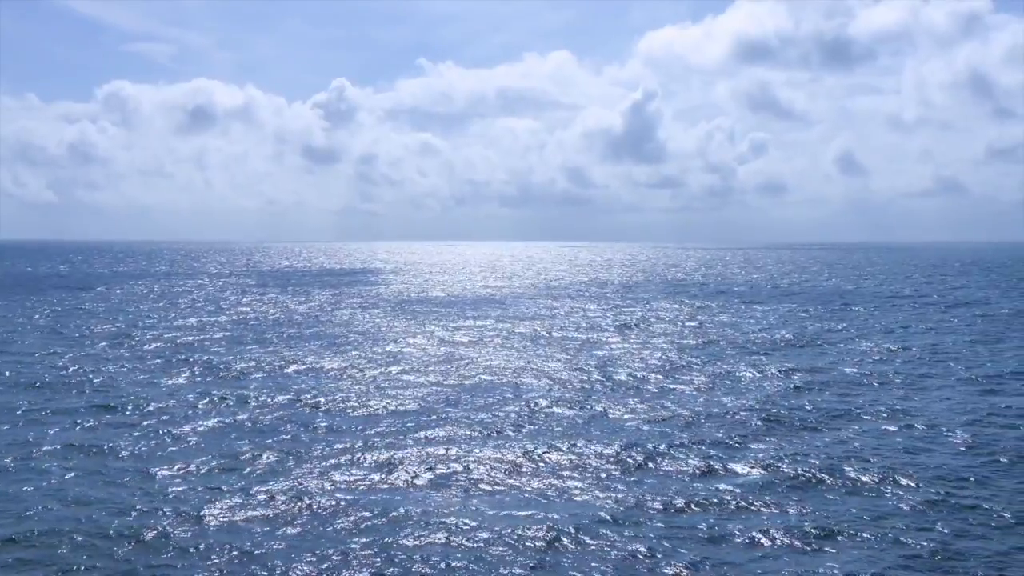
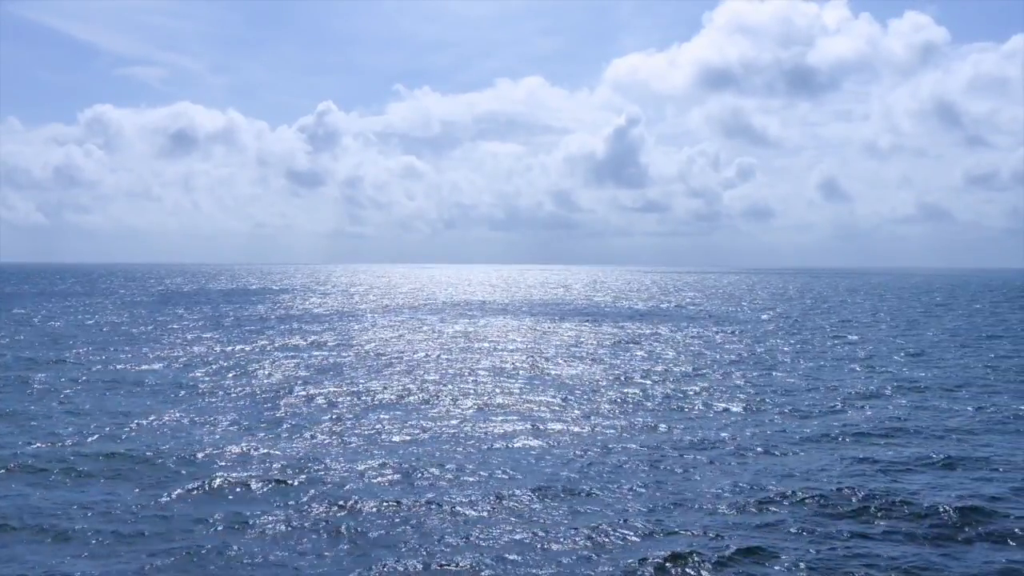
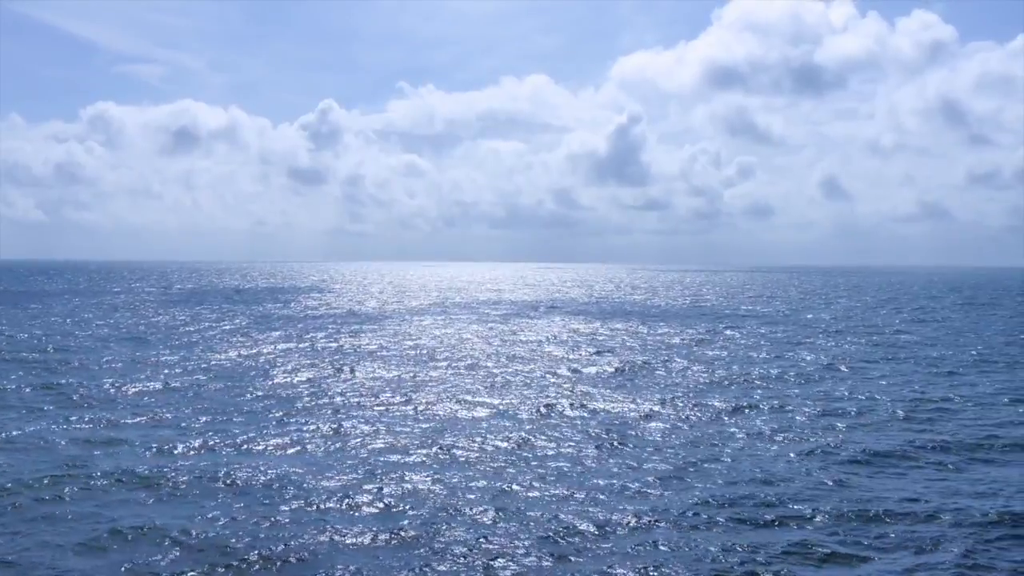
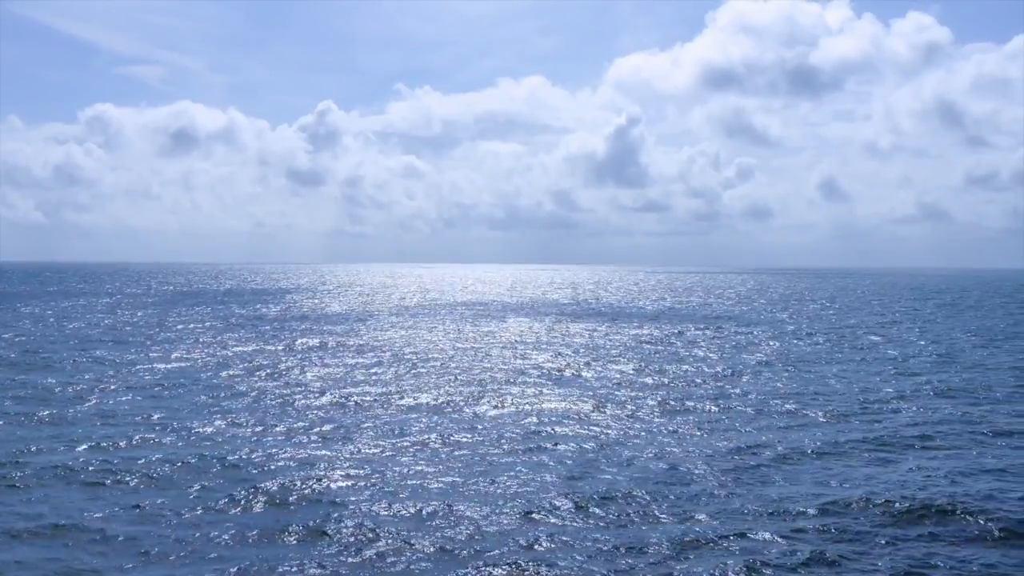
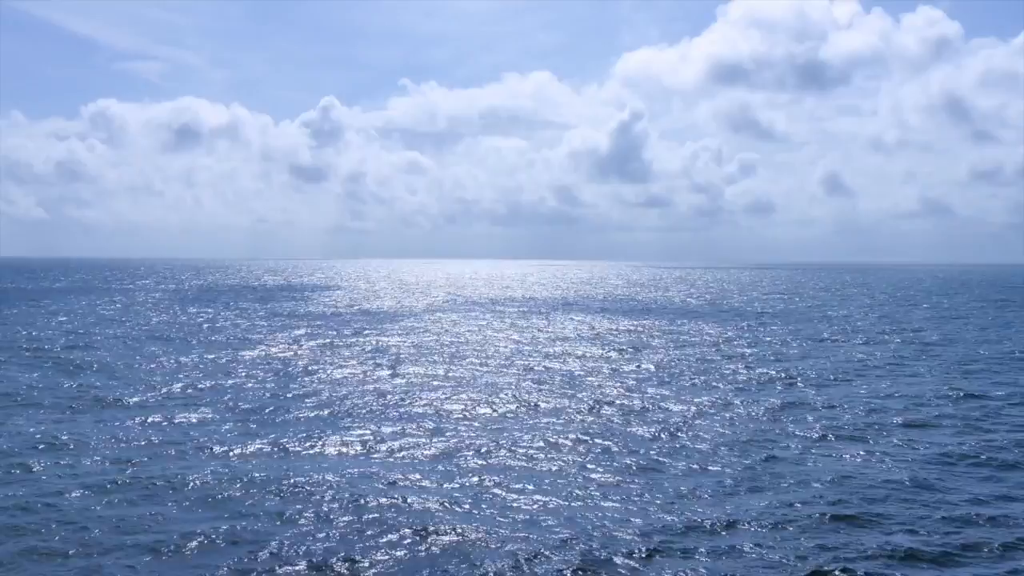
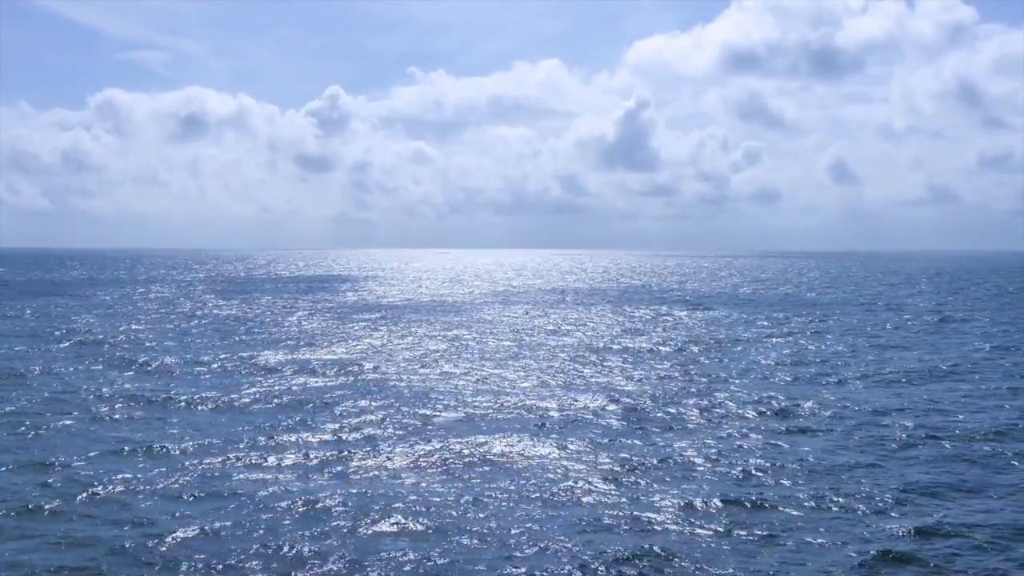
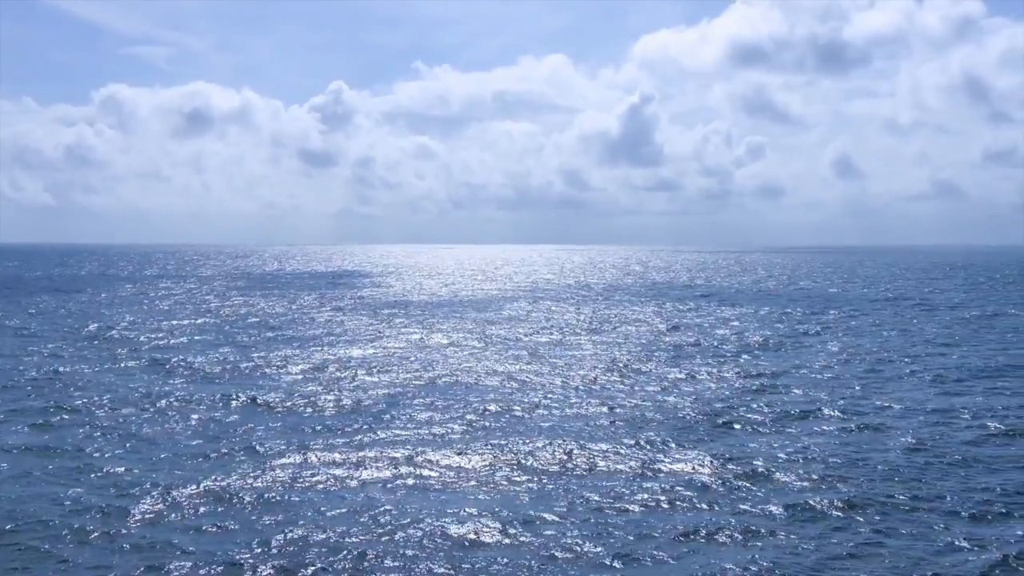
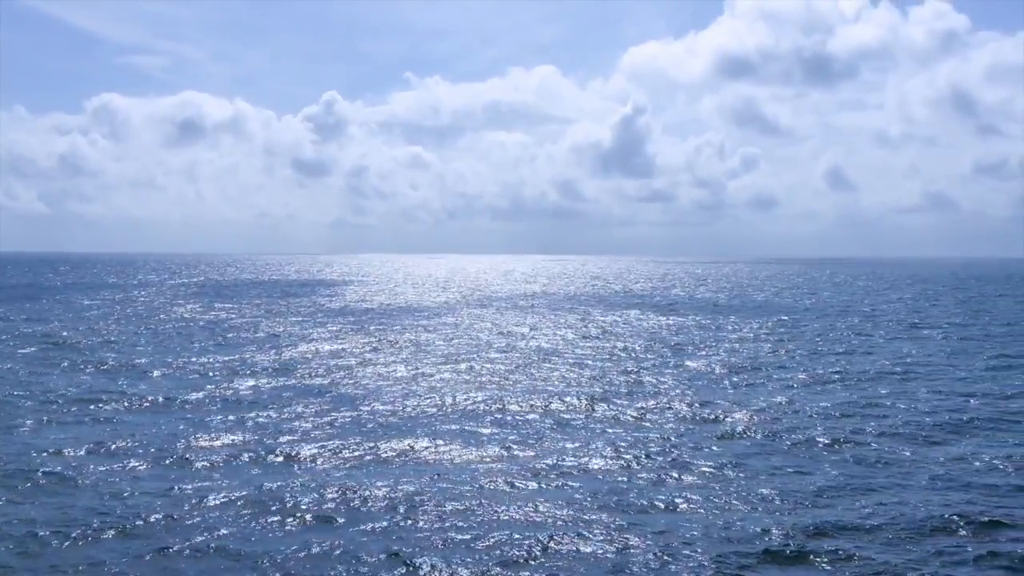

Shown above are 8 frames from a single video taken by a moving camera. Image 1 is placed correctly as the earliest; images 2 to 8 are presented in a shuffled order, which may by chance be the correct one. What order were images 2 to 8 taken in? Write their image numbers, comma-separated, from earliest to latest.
7, 6, 8, 5, 3, 4, 2
